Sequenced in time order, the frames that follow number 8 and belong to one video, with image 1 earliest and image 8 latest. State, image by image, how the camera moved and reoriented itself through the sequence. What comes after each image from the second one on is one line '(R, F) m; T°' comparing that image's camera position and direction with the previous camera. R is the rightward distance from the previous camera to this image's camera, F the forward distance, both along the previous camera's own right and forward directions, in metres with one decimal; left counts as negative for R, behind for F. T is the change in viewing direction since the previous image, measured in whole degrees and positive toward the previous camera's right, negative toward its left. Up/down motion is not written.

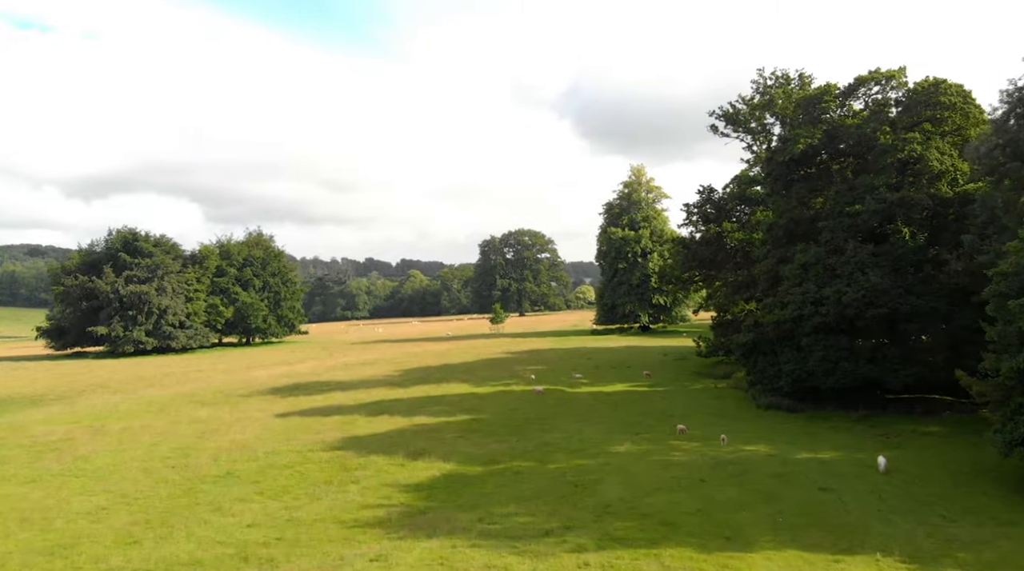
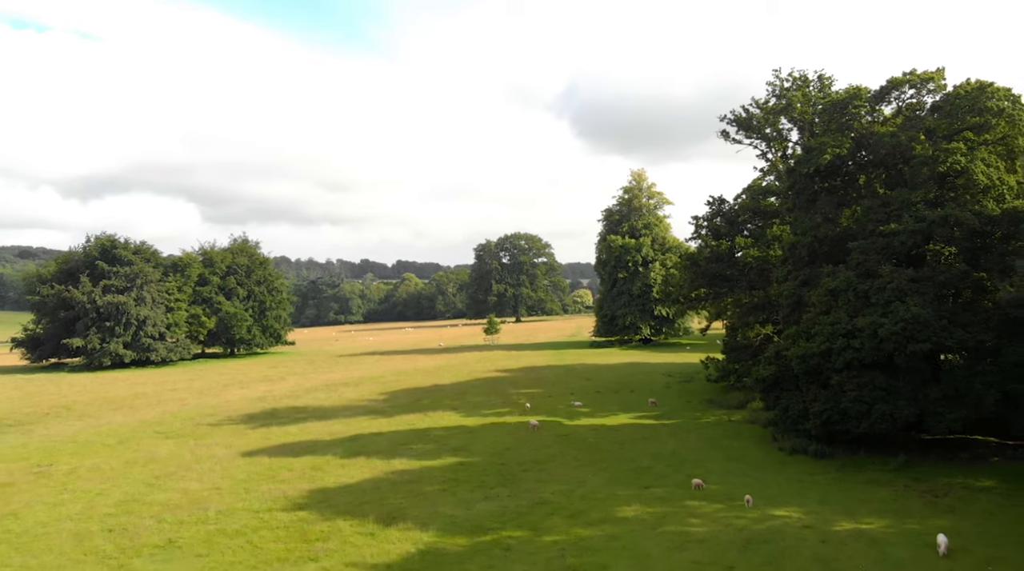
(+0.1, +2.6) m; 0°
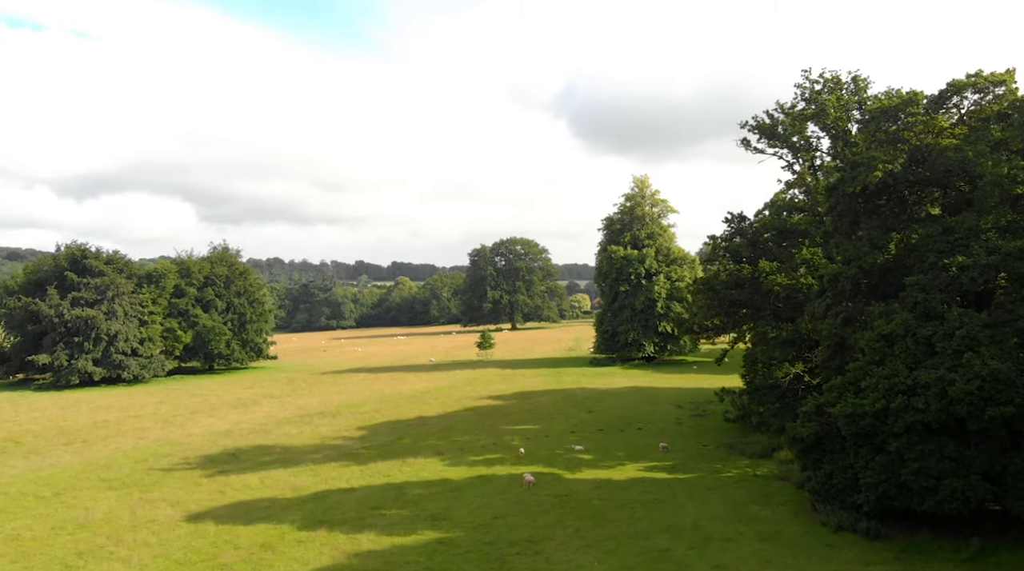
(+0.1, +3.5) m; 0°
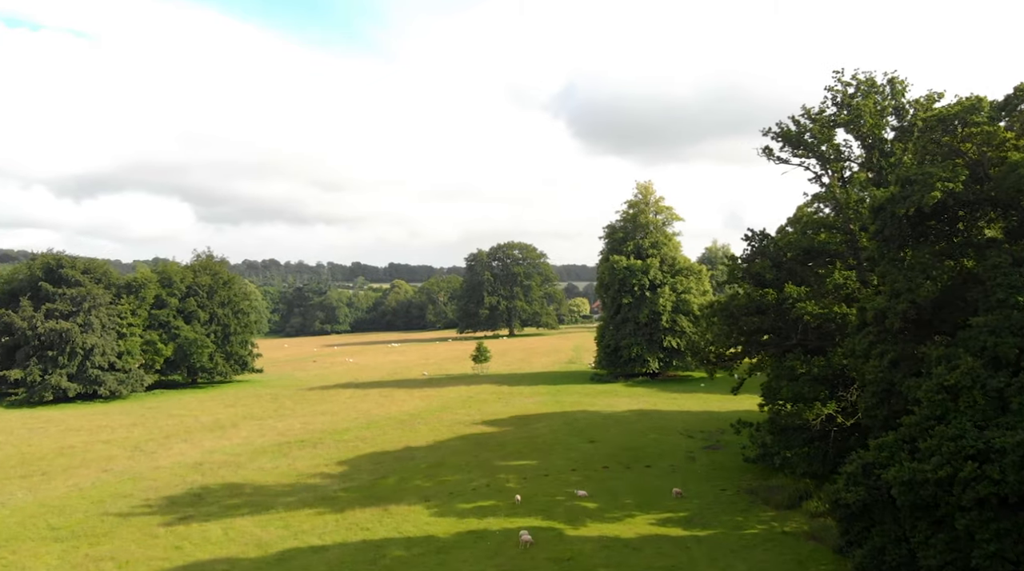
(+0.1, +2.7) m; 0°
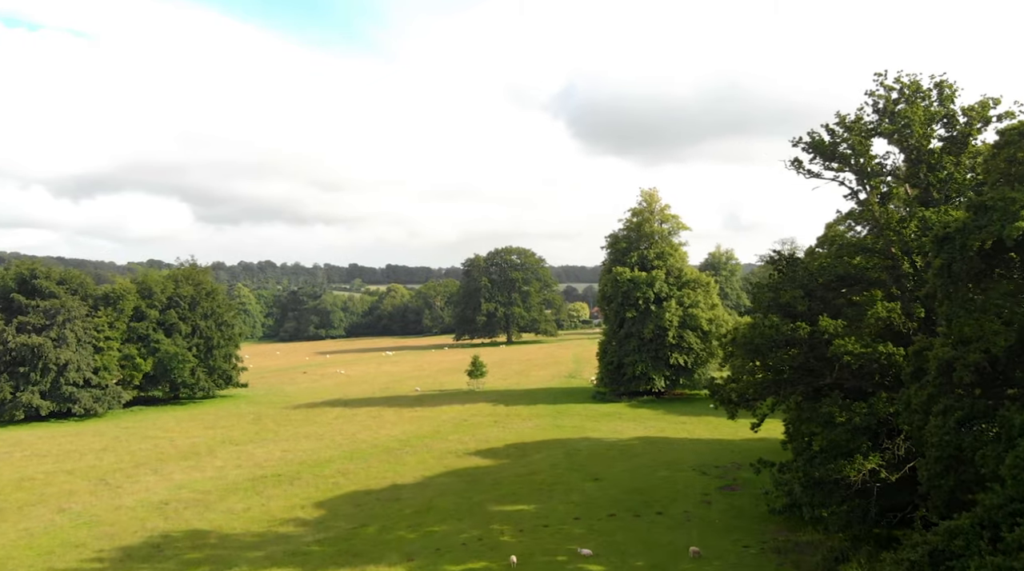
(+0.1, +2.7) m; 0°
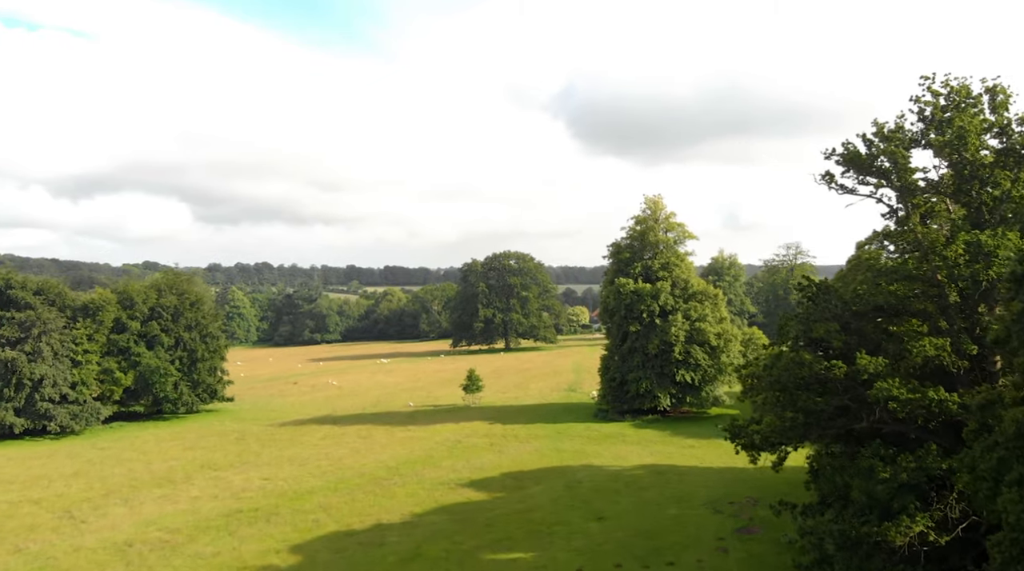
(+0.1, +2.3) m; 0°
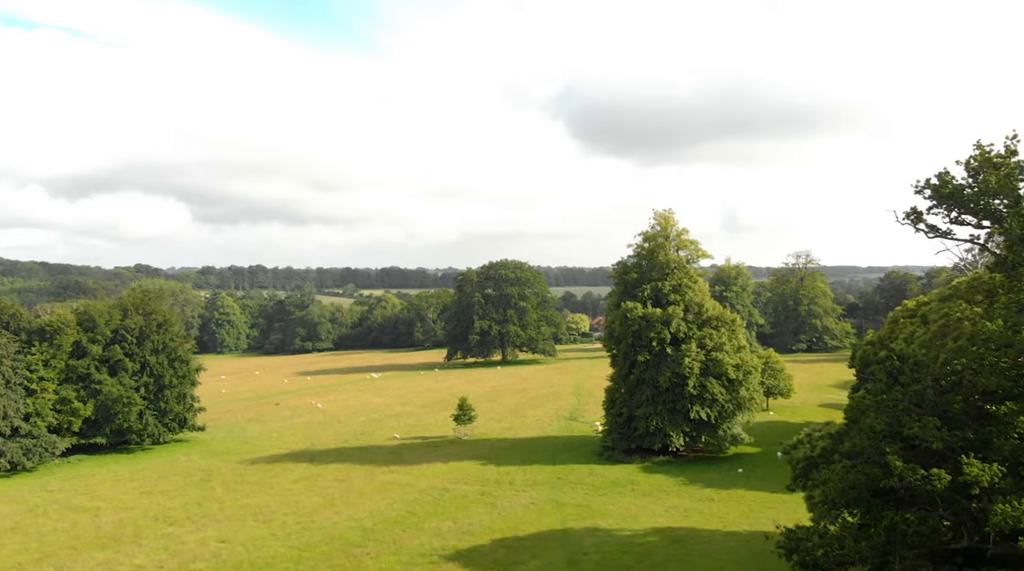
(+0.2, +4.3) m; 0°
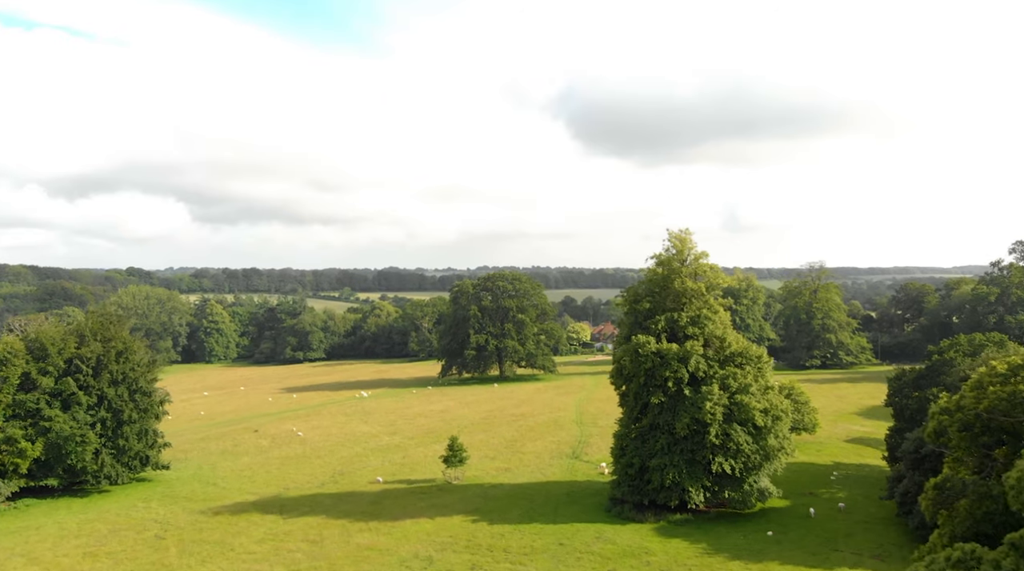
(+0.1, +4.7) m; 0°
